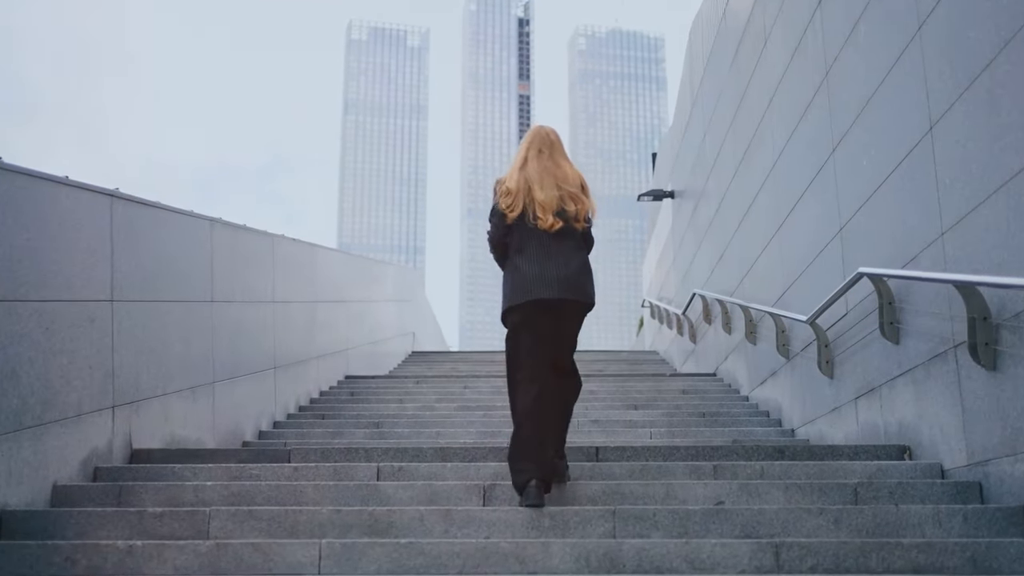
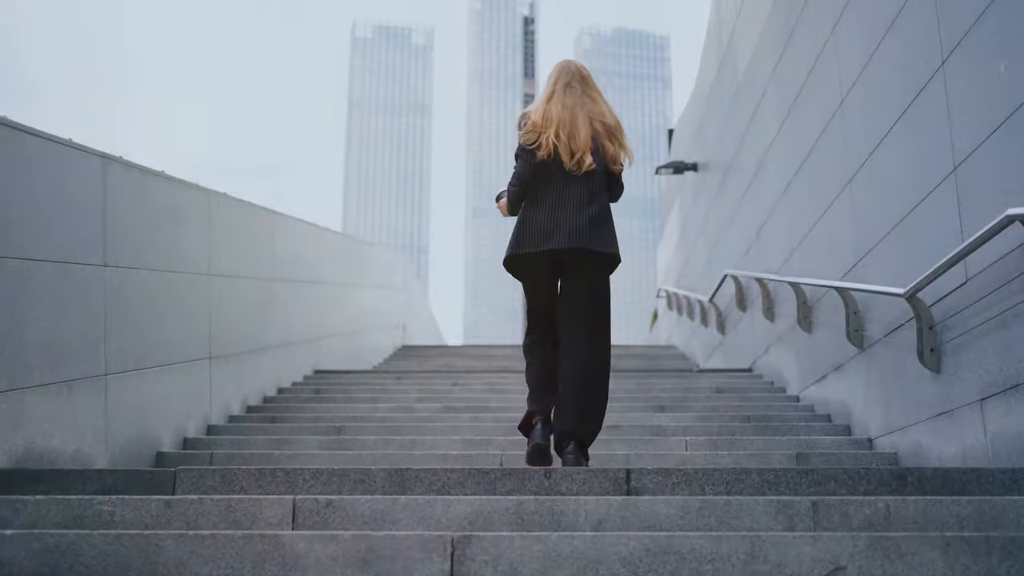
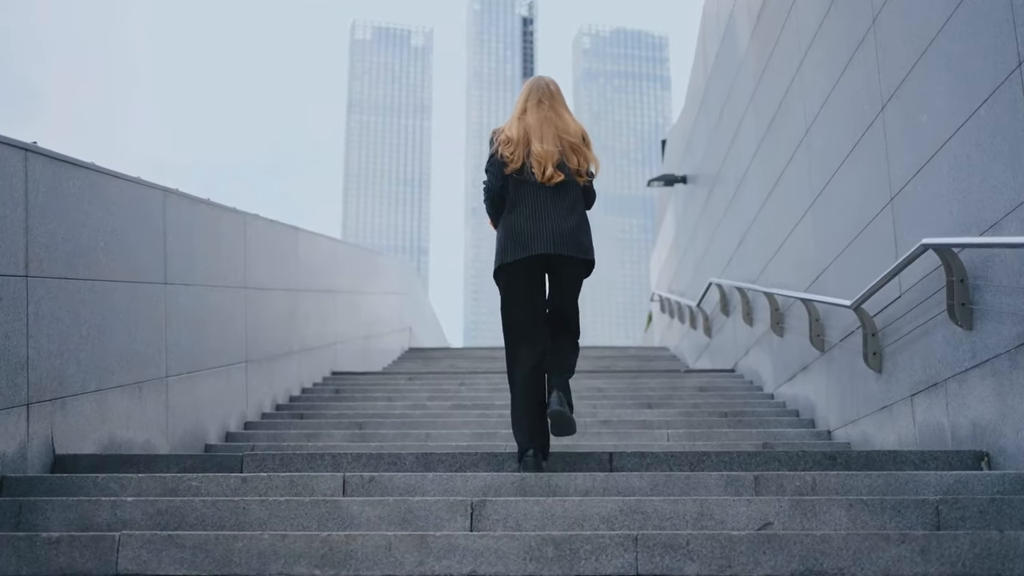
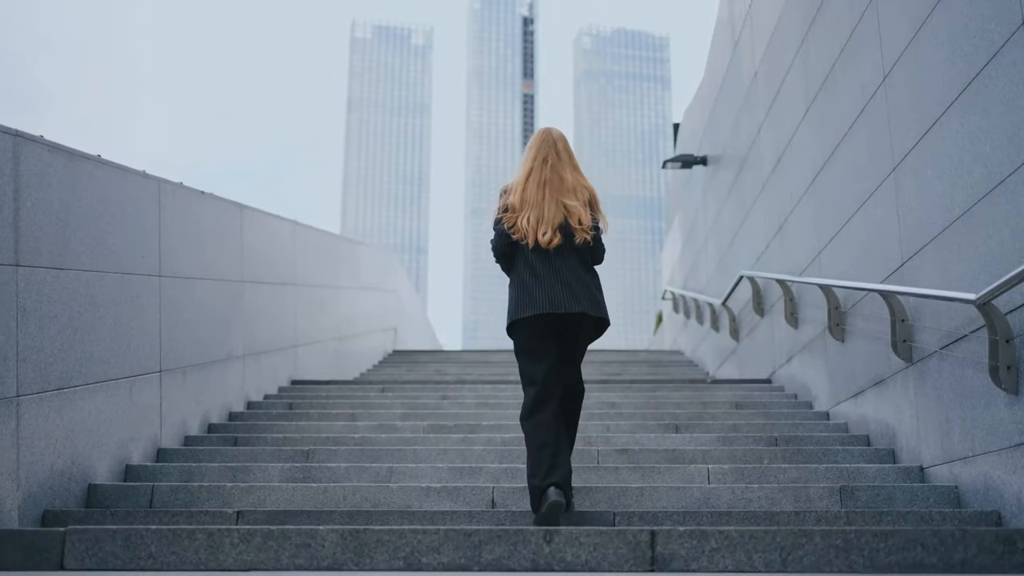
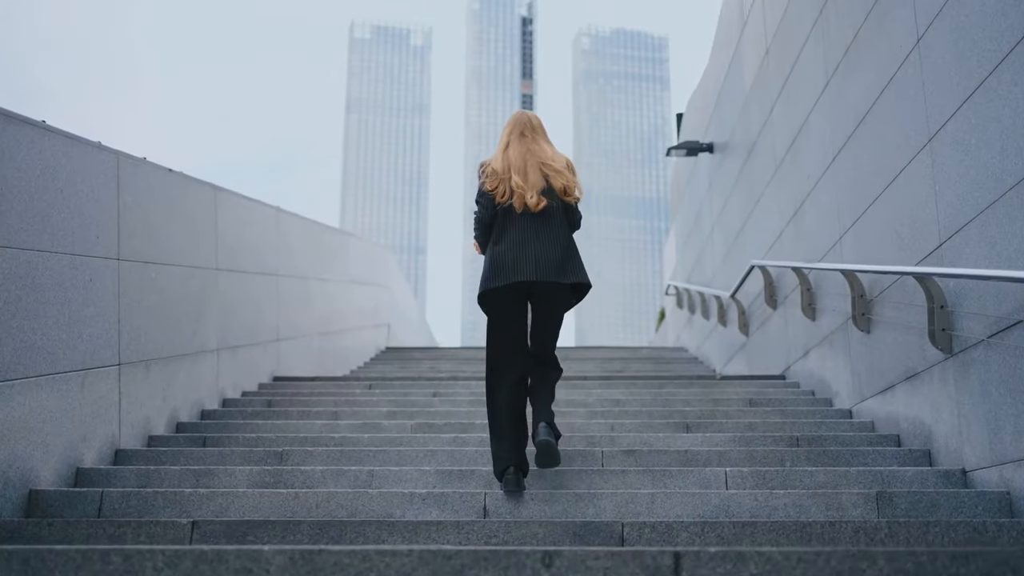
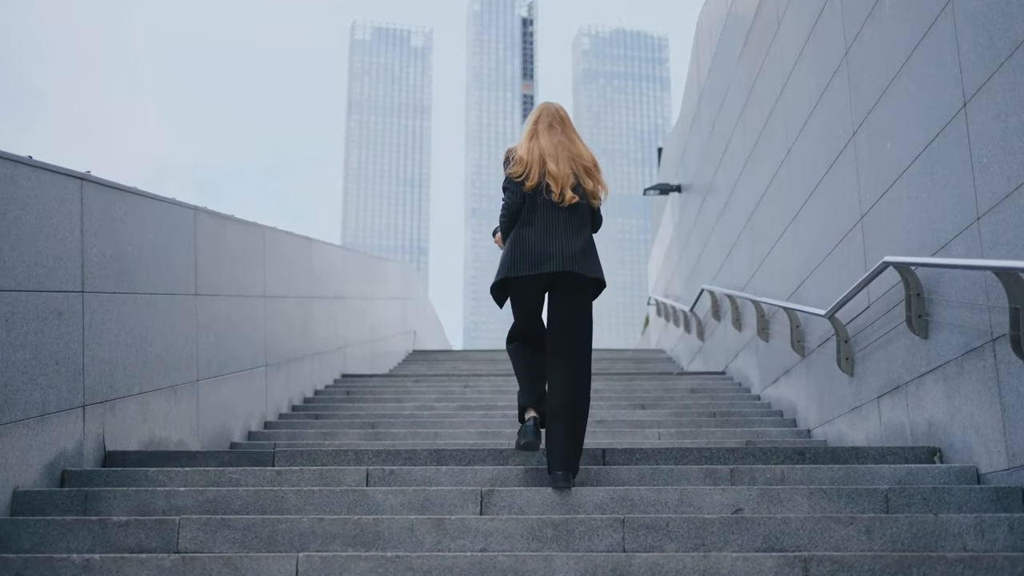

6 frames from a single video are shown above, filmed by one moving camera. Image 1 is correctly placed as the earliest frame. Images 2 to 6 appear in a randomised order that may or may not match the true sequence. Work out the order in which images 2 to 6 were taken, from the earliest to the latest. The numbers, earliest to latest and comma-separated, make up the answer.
6, 3, 2, 4, 5
